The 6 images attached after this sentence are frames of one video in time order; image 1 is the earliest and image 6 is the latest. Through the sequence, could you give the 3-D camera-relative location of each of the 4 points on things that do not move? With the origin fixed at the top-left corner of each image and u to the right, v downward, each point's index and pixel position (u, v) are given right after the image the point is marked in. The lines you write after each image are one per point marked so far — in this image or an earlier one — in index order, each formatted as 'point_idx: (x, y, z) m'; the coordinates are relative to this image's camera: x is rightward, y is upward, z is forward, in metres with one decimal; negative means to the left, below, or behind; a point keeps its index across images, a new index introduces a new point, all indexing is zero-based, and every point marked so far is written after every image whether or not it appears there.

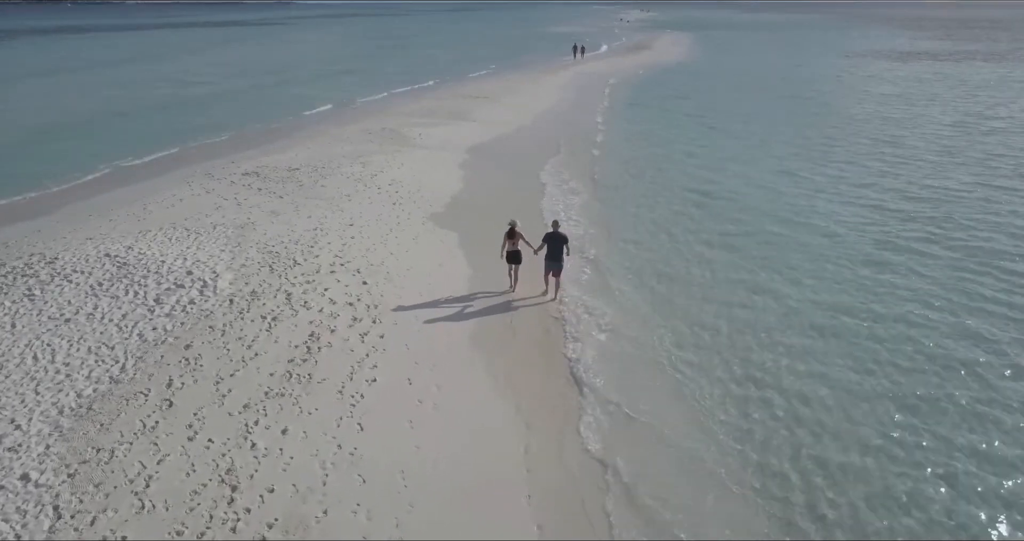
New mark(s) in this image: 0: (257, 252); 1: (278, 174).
0: (-4.3, +0.3, +12.3) m
1: (-5.7, +2.4, +17.9) m
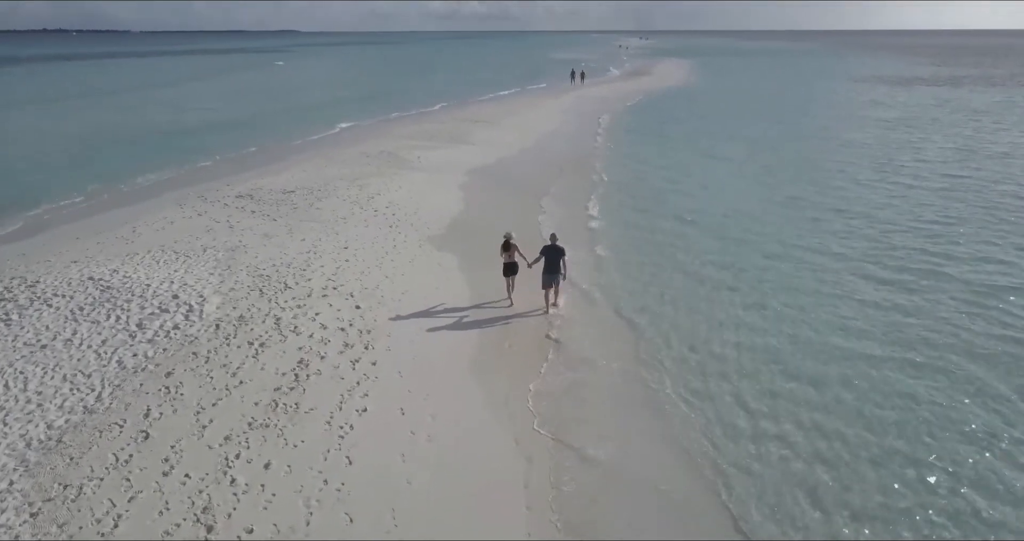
0: (-4.3, -0.1, +11.9) m
1: (-5.8, +1.8, +17.6) m
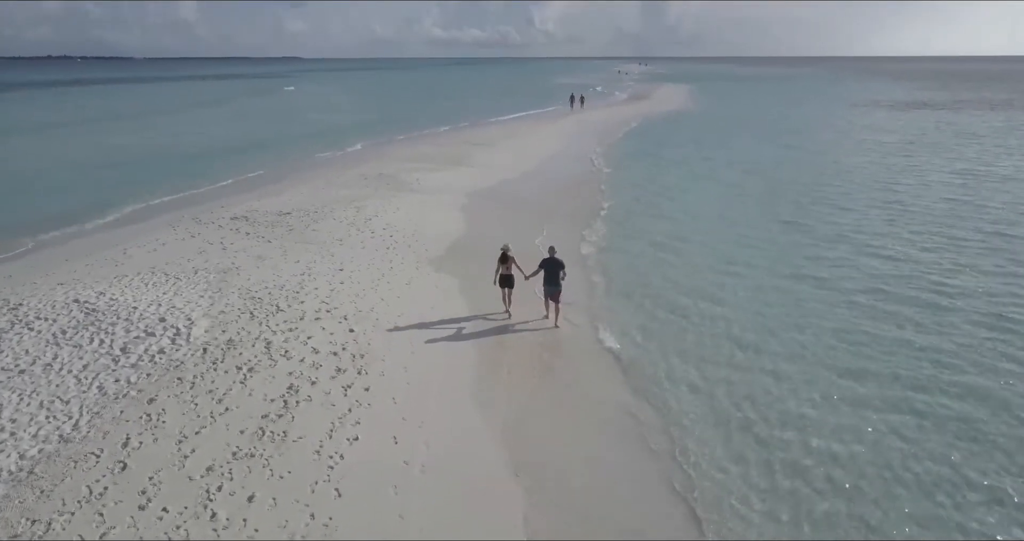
0: (-4.3, -0.4, +11.5) m
1: (-5.8, +1.2, +17.3) m
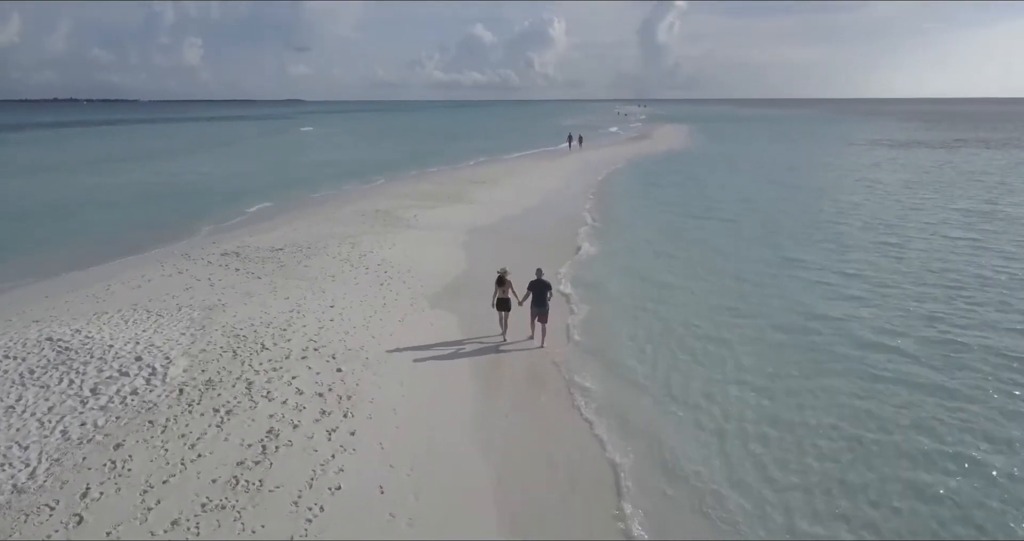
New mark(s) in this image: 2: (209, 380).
0: (-4.4, -1.0, +11.0) m
1: (-5.8, +0.4, +16.8) m
2: (-3.9, -1.4, +9.3) m
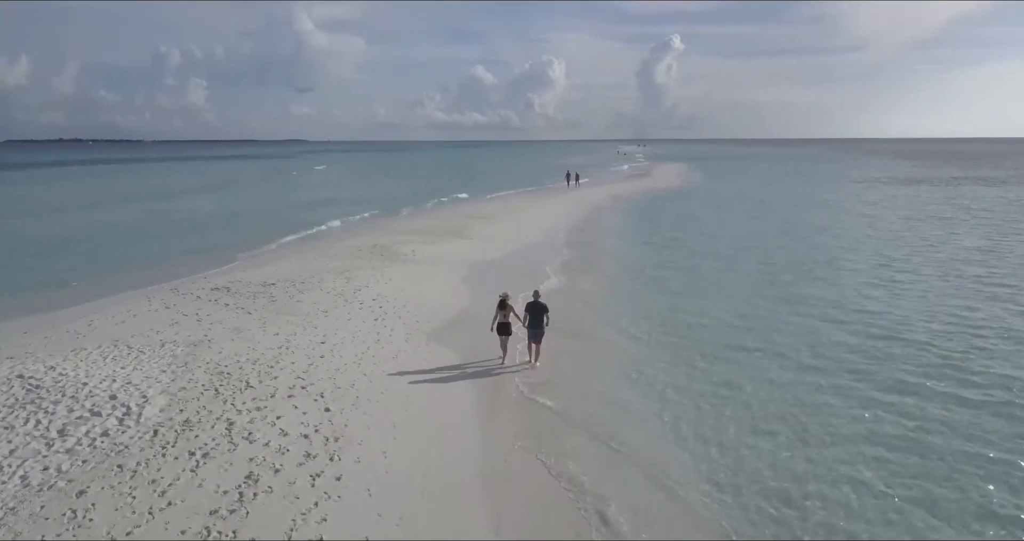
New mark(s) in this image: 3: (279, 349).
0: (-4.4, -1.5, +10.4) m
1: (-5.8, -0.4, +16.3) m
2: (-3.9, -1.8, +8.7) m
3: (-3.8, -1.3, +11.9) m
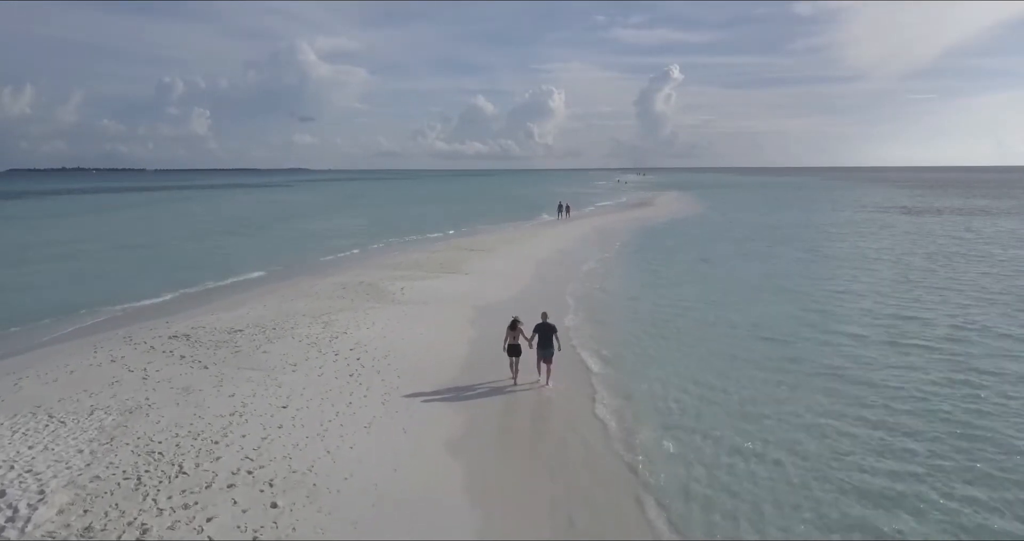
0: (-4.5, -2.1, +8.5) m
1: (-5.9, -1.3, +14.4) m
2: (-3.9, -2.4, +6.9) m
3: (-3.9, -2.0, +10.0) m
